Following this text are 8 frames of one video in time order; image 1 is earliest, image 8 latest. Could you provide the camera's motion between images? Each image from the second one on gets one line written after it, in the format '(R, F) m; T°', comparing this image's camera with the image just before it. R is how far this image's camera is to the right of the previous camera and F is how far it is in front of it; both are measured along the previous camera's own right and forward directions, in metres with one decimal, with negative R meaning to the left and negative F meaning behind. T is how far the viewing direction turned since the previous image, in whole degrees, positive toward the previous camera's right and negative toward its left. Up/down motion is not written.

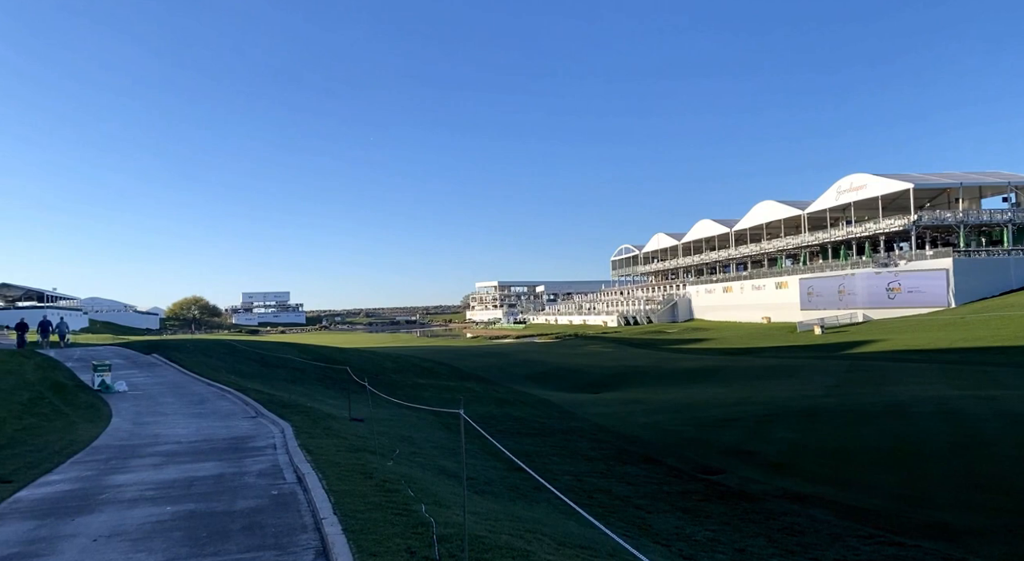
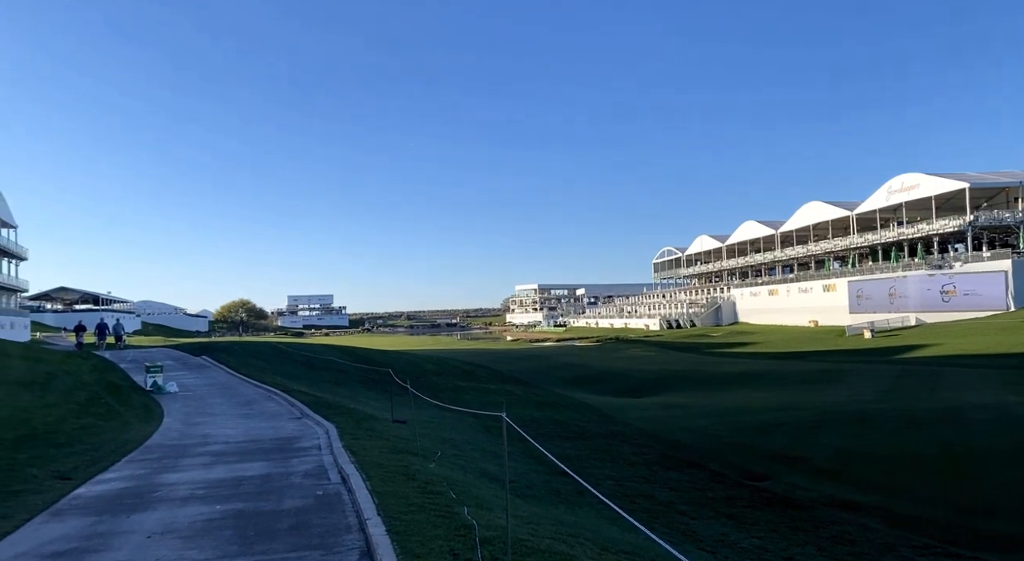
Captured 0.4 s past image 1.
(-0.2, 0.0) m; -3°
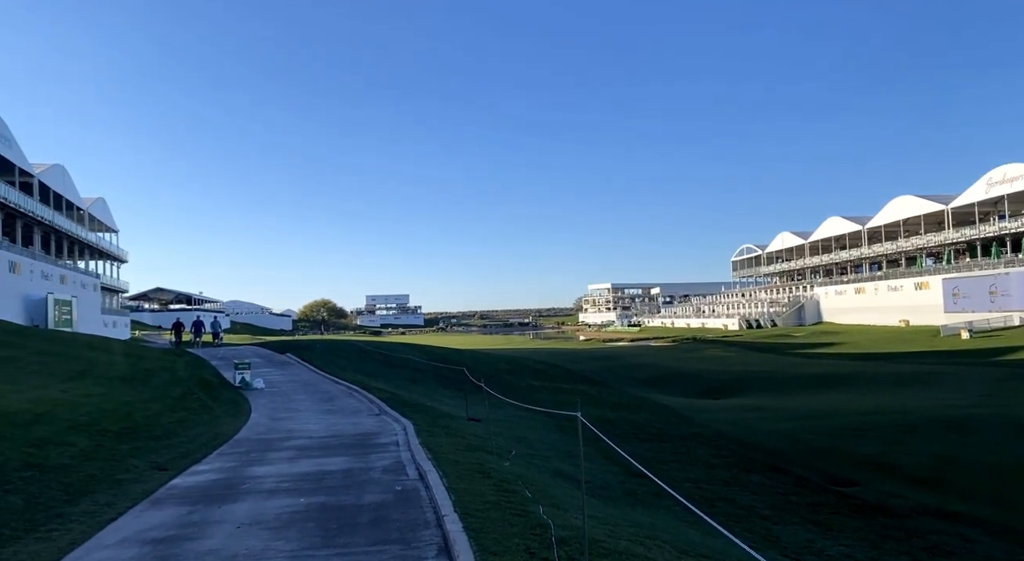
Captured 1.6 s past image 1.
(-0.4, 0.0) m; -5°
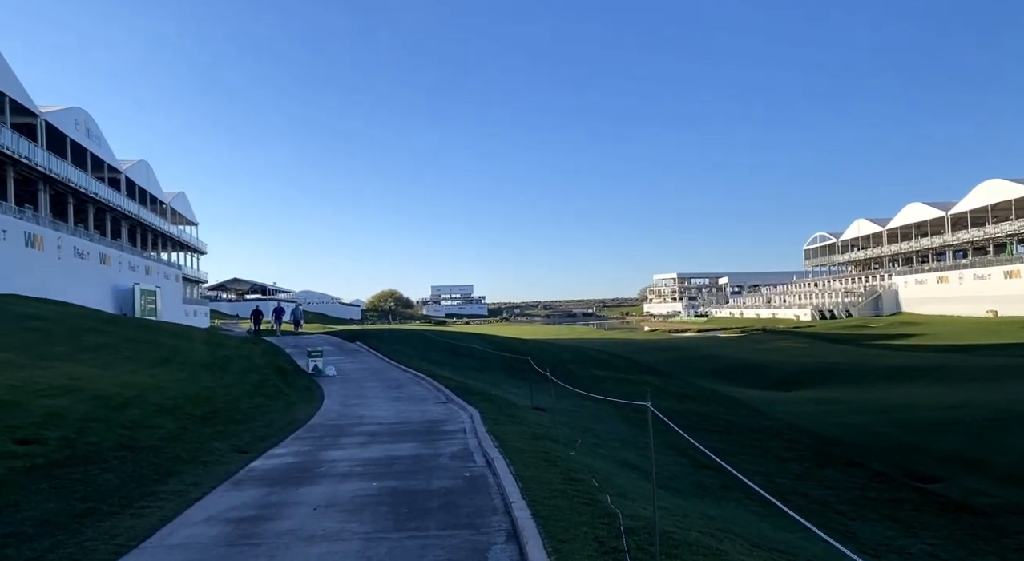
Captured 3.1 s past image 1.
(-0.5, -0.1) m; -4°
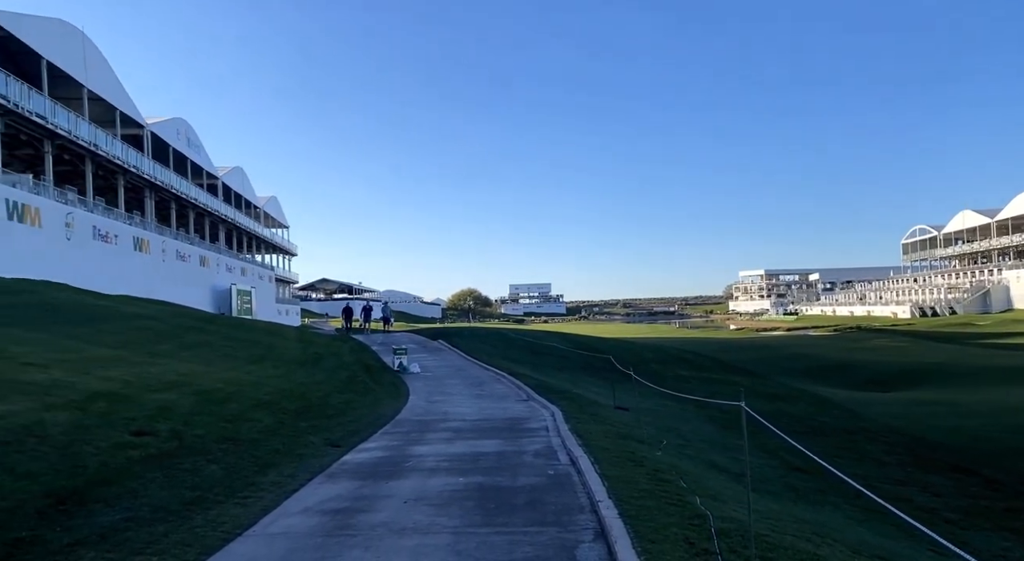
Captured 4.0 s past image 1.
(-0.6, -0.1) m; -5°
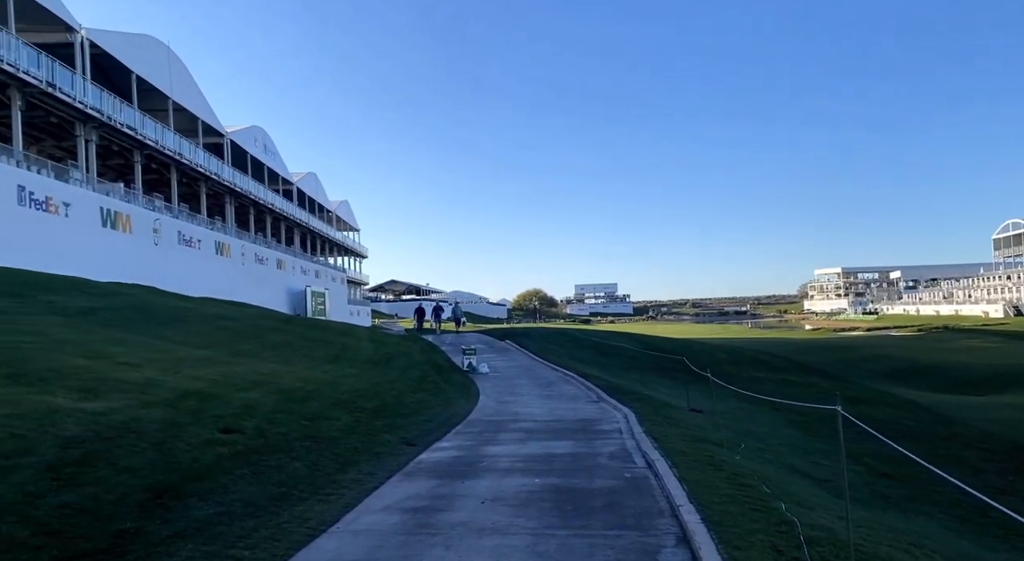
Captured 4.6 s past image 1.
(-0.6, -0.1) m; -4°
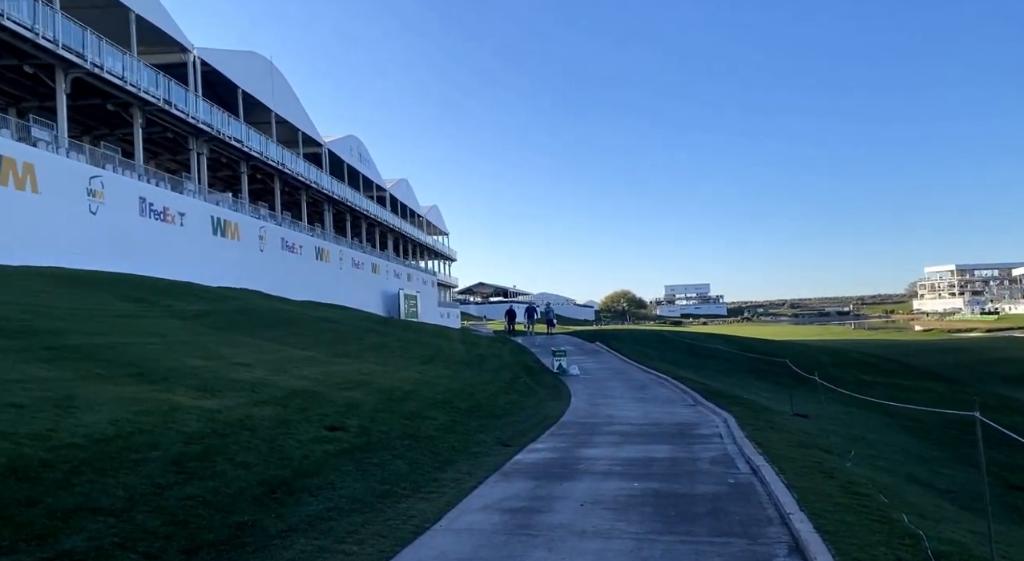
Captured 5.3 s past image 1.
(-0.7, -0.1) m; -5°
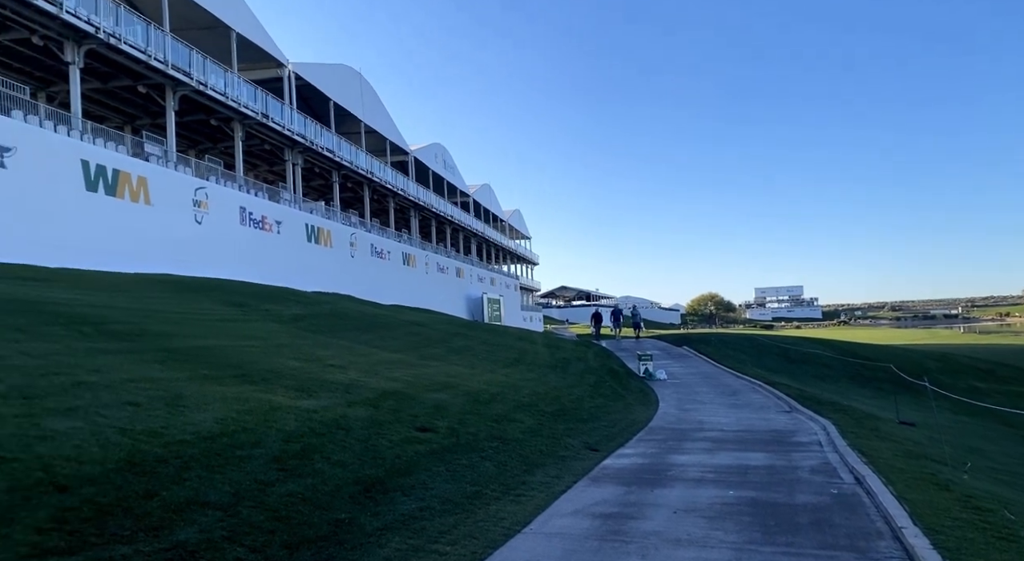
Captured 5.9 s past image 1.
(-0.6, 0.0) m; -5°
